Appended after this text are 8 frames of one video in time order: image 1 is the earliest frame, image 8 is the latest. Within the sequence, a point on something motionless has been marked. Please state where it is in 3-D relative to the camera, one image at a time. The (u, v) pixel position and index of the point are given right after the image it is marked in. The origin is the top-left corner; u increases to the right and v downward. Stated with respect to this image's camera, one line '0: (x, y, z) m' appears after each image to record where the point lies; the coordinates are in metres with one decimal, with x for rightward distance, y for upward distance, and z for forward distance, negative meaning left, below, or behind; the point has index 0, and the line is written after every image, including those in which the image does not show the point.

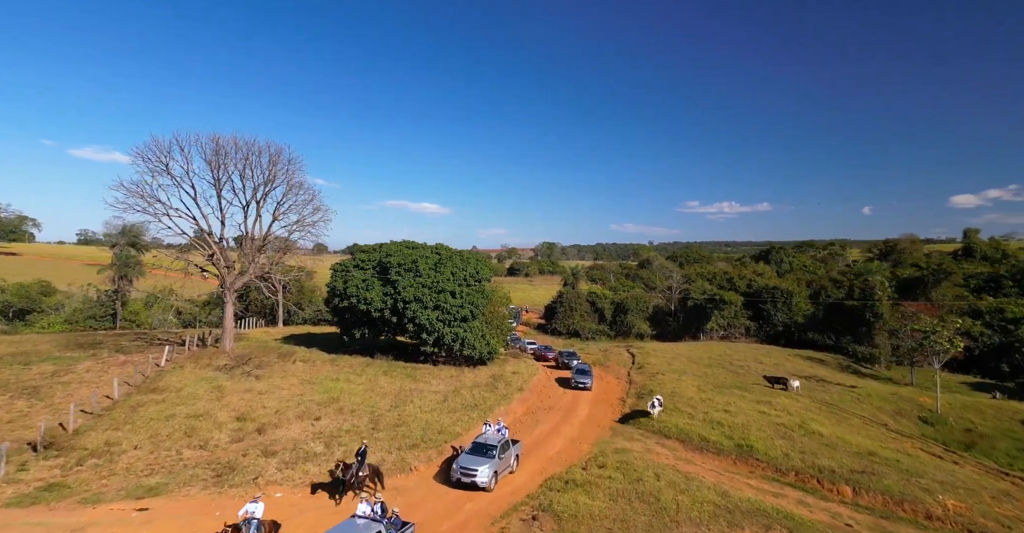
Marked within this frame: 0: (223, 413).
0: (-10.2, -5.2, +18.2) m
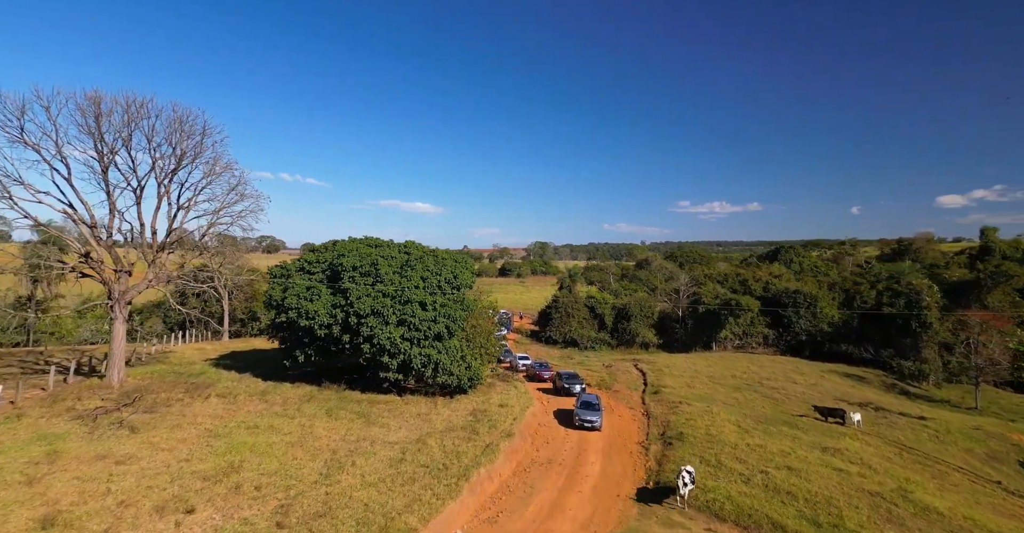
0: (-10.7, -5.4, +11.2) m
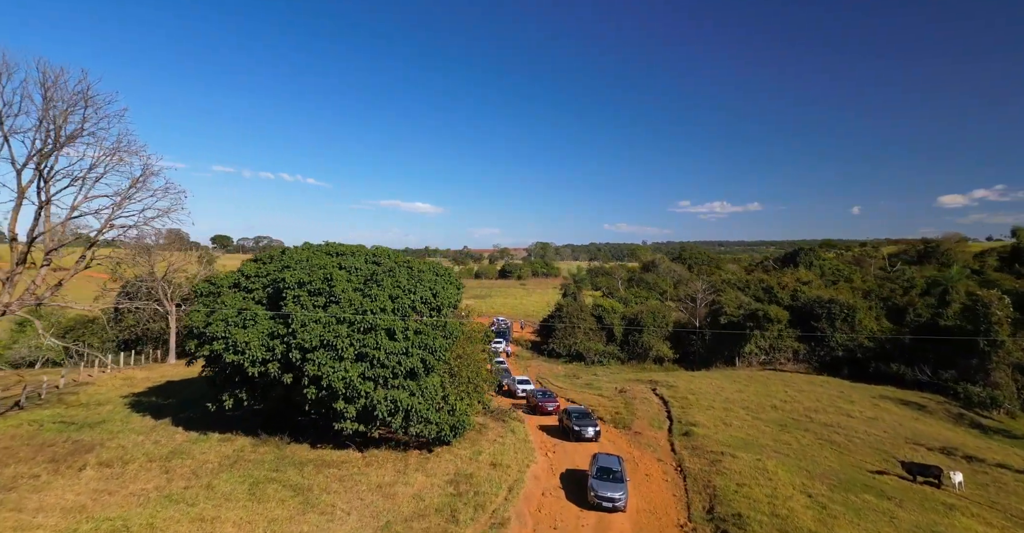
0: (-10.8, -6.0, +5.3) m
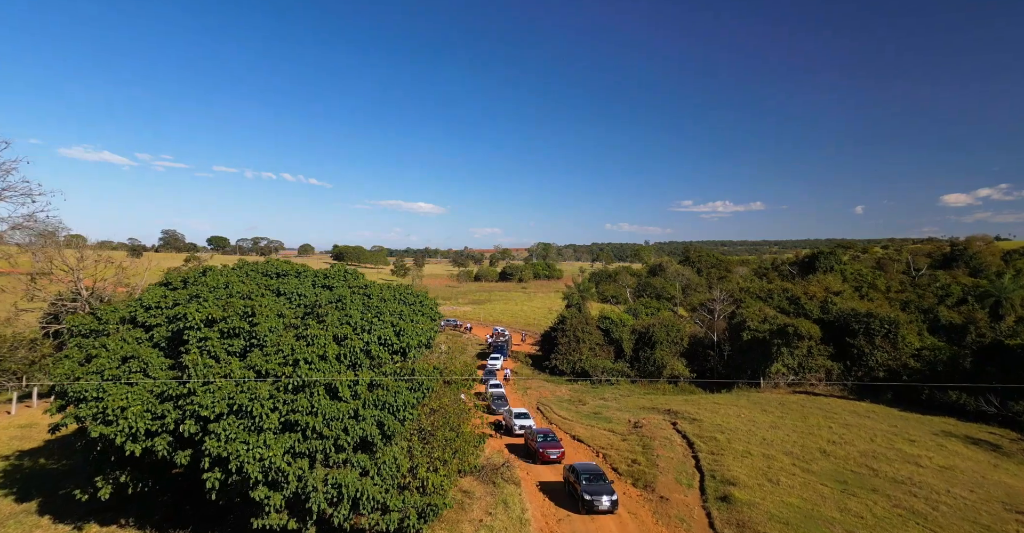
0: (-11.2, -6.8, +0.2) m
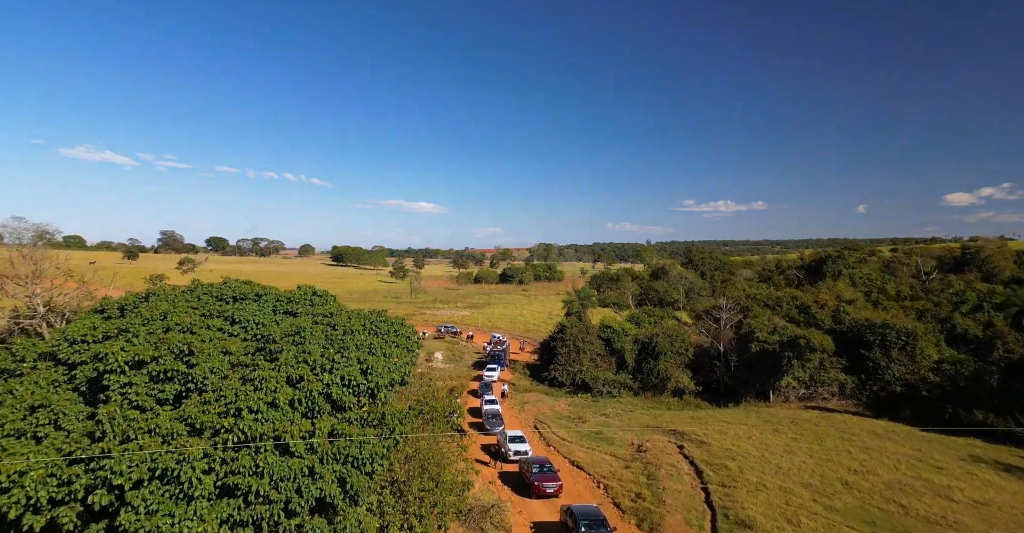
0: (-11.6, -7.5, -1.9) m
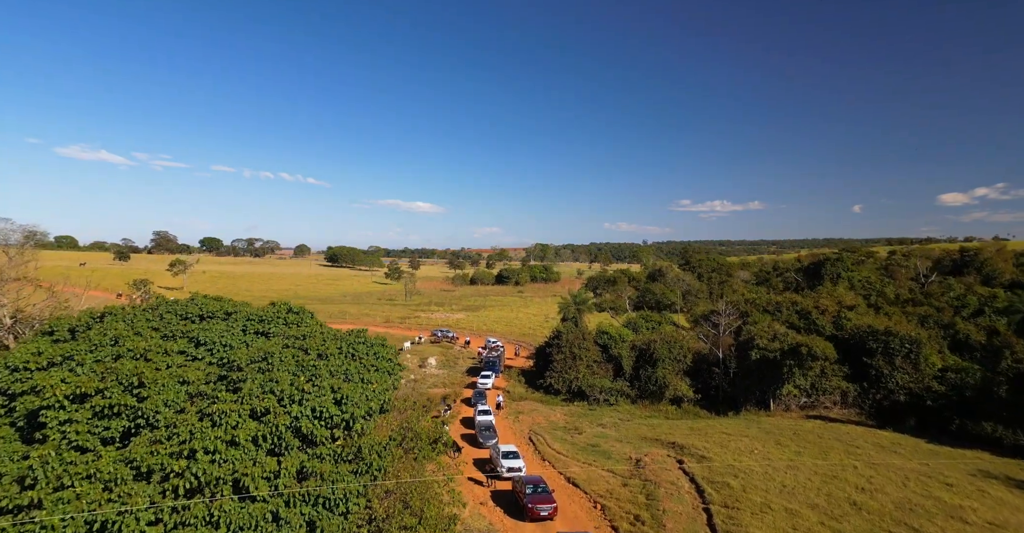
0: (-11.7, -8.0, -3.1) m
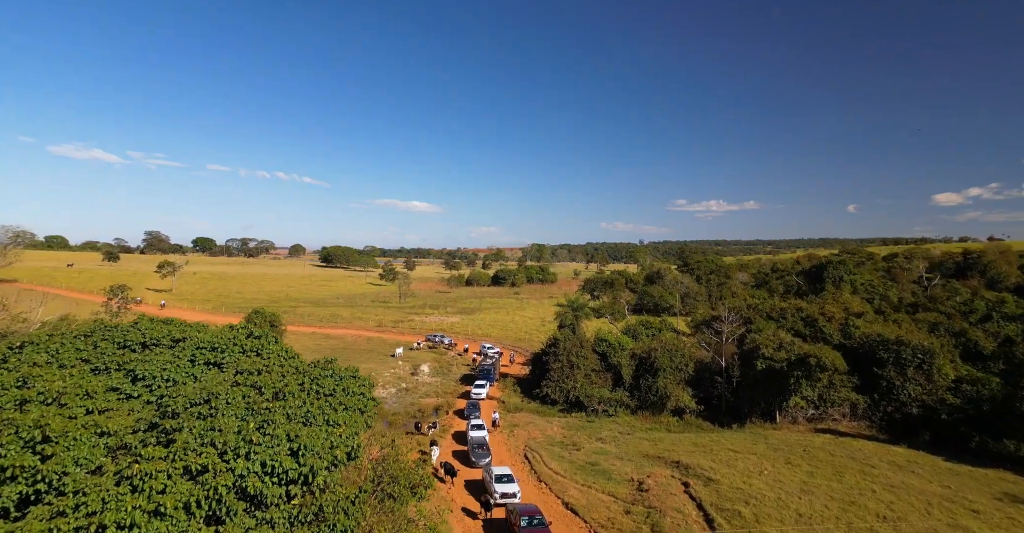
0: (-11.8, -8.4, -5.0) m
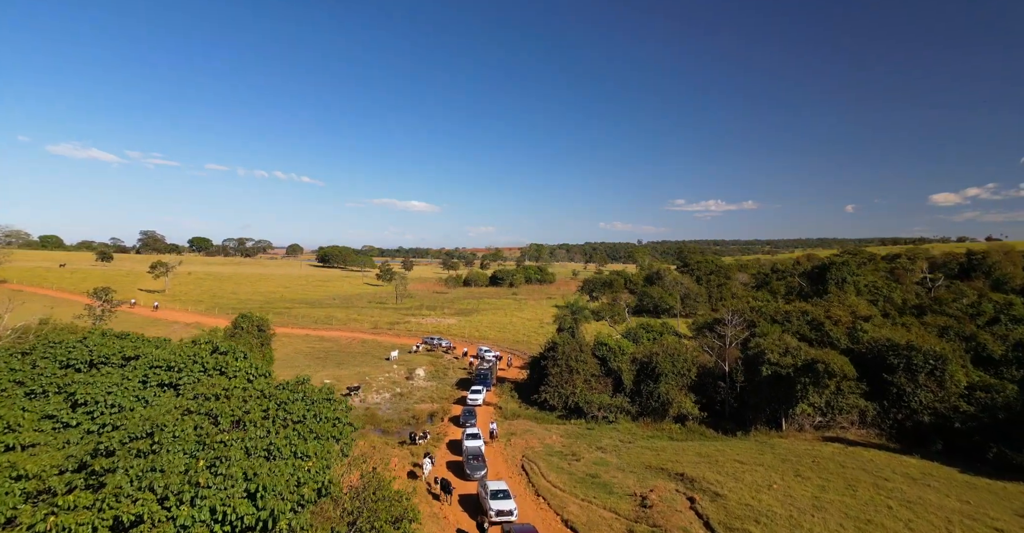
0: (-11.9, -8.6, -6.4) m
